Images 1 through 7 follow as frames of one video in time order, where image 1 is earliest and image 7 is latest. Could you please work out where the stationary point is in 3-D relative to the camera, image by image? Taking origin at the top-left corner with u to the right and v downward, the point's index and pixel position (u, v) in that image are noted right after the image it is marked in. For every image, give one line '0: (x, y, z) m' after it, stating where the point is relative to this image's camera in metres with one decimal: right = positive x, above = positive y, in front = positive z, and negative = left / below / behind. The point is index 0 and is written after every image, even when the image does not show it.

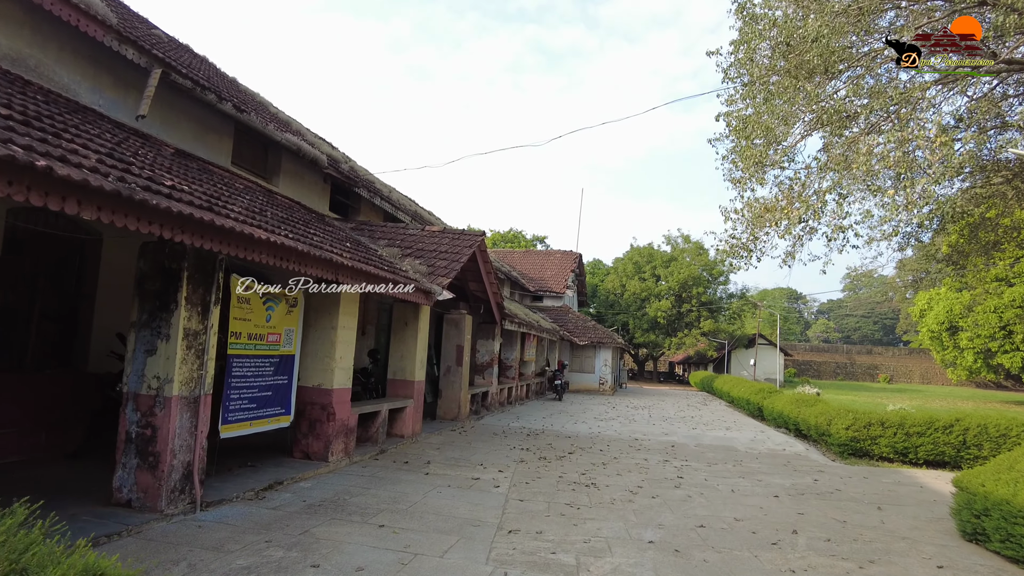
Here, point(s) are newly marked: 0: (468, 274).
0: (-0.6, +0.2, +9.5) m
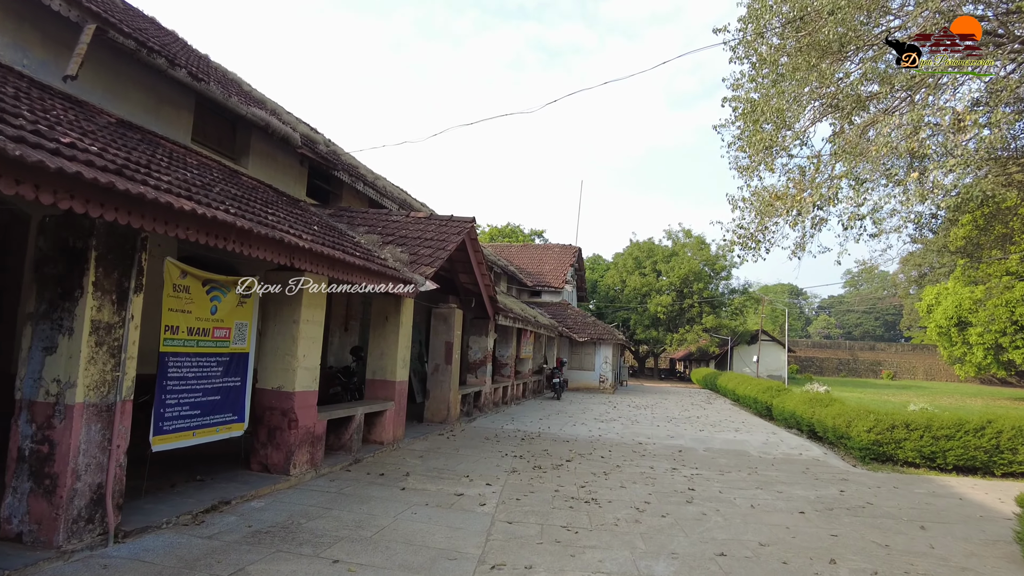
0: (-0.7, +0.3, +8.8) m
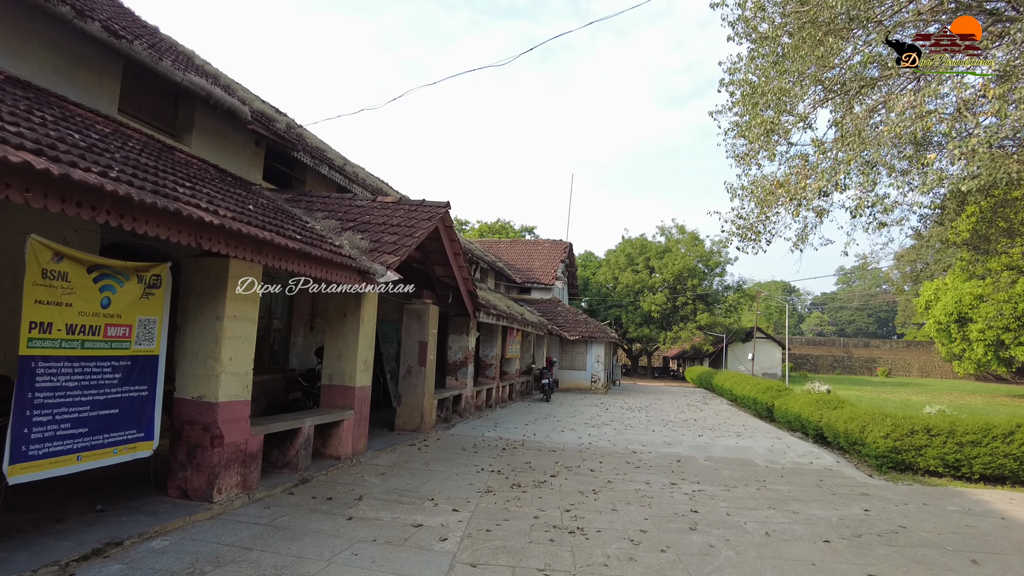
0: (-1.0, +0.4, +7.9) m
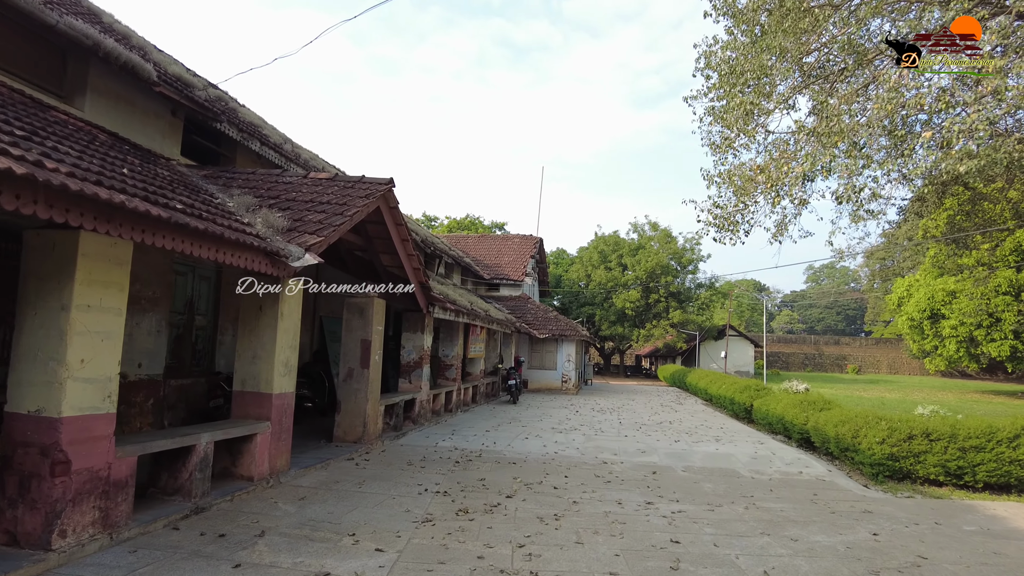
0: (-1.4, +0.5, +7.0) m
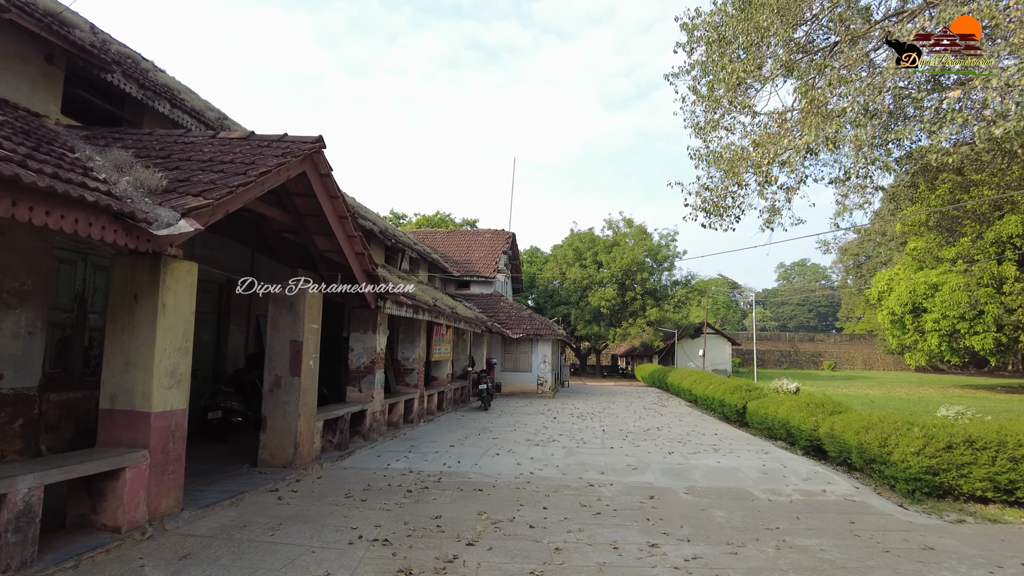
0: (-1.8, +0.6, +5.7) m
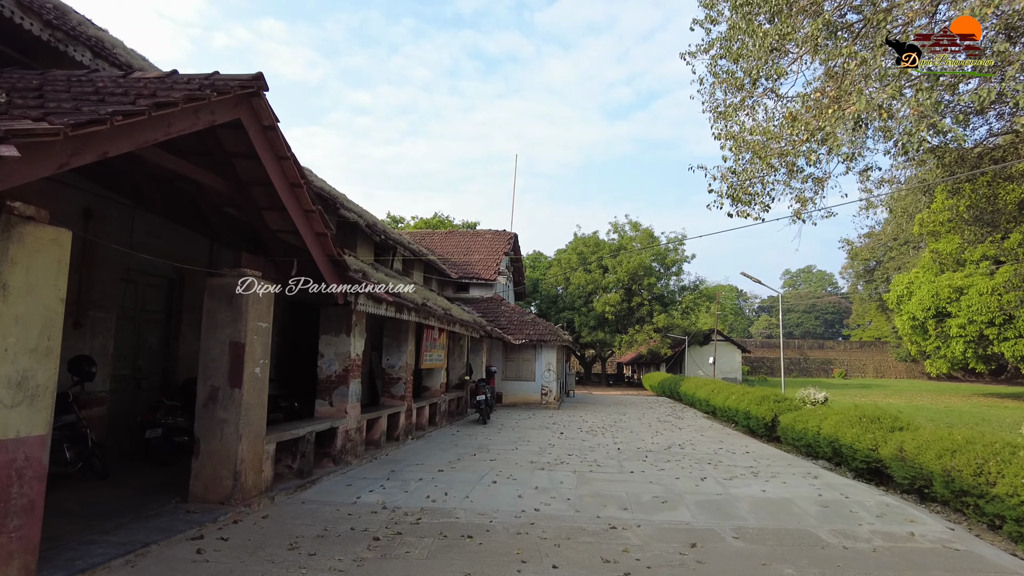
0: (-1.8, +0.7, +4.4) m
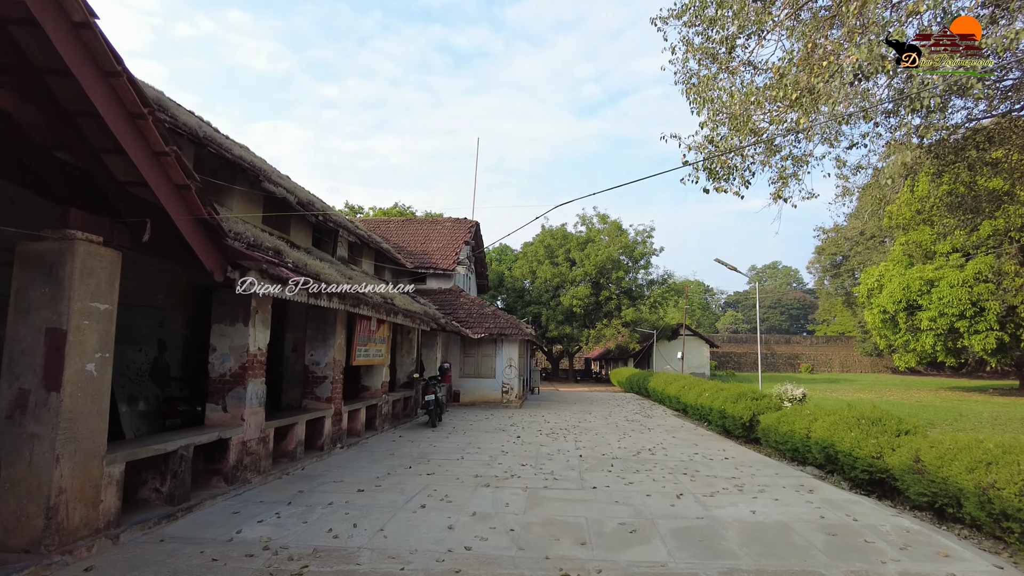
0: (-2.2, +0.8, +3.2) m
